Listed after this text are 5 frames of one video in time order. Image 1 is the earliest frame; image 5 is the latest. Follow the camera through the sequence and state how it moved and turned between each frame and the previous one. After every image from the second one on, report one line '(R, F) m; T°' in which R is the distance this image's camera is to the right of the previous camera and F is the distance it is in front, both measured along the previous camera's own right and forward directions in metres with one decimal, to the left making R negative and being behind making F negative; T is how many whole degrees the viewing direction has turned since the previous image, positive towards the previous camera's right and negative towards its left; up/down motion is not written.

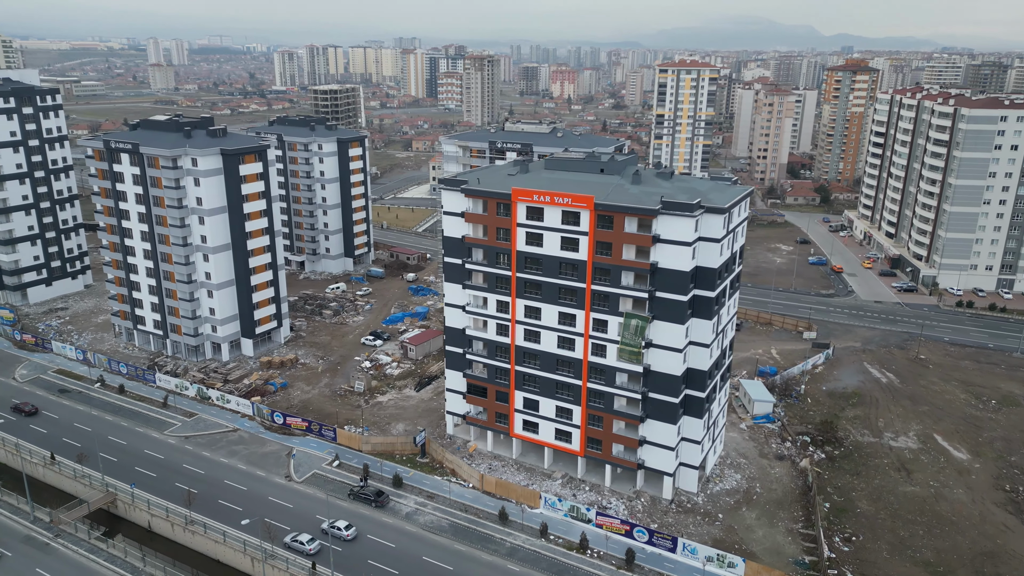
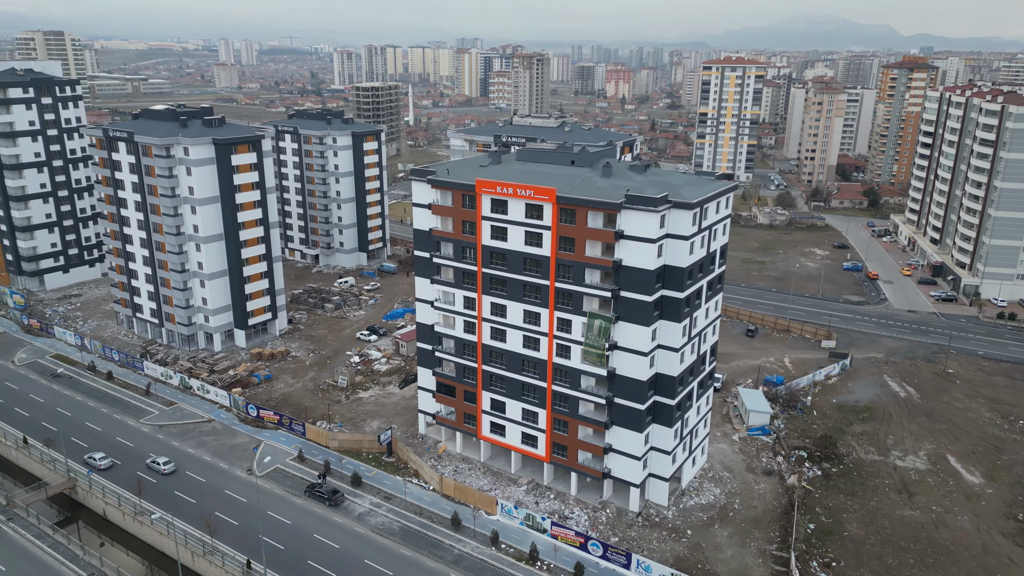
(+5.9, +2.3) m; -4°
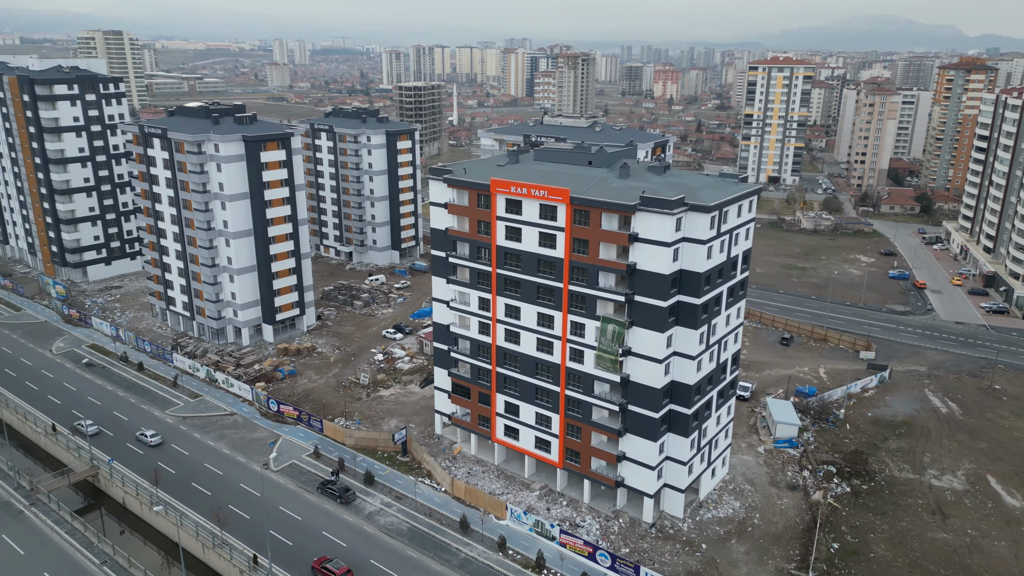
(+1.8, +0.8) m; -4°
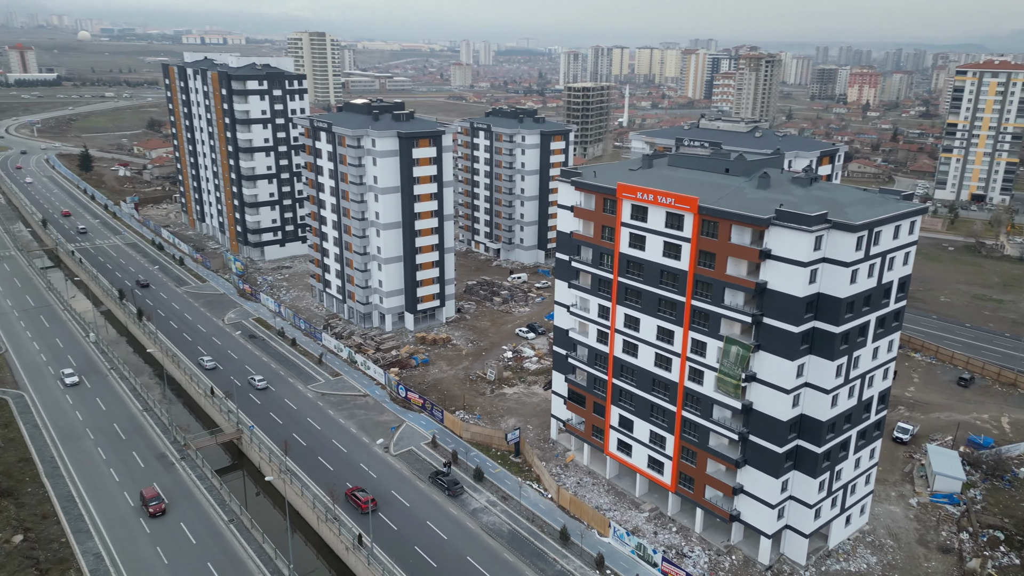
(+2.4, +1.2) m; -13°
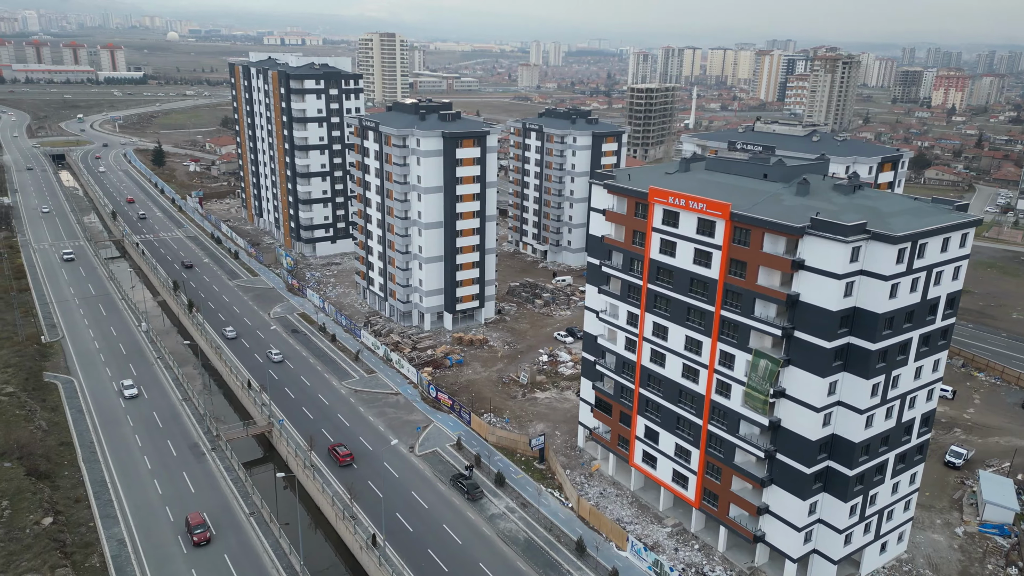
(+2.2, +0.9) m; -5°
